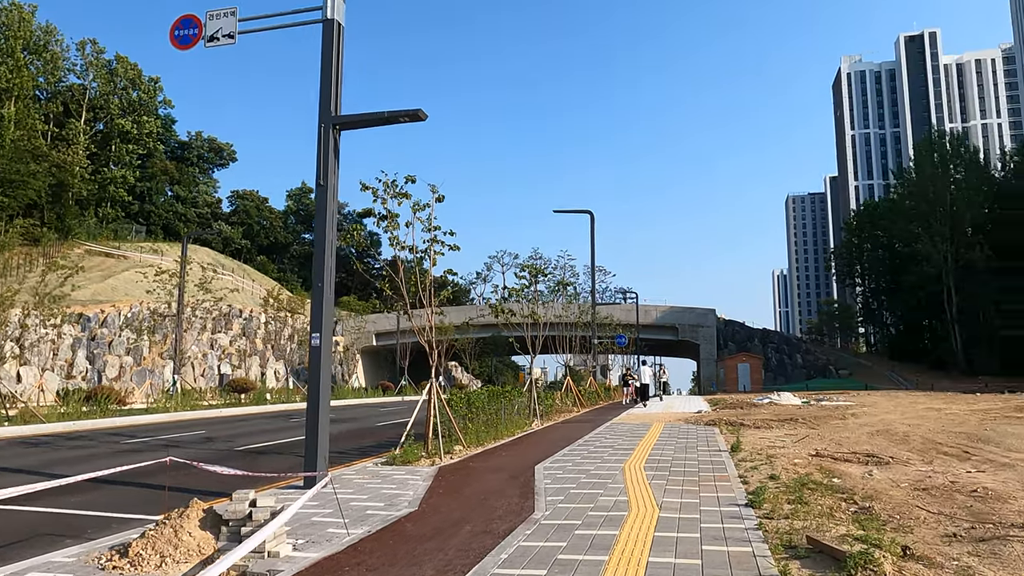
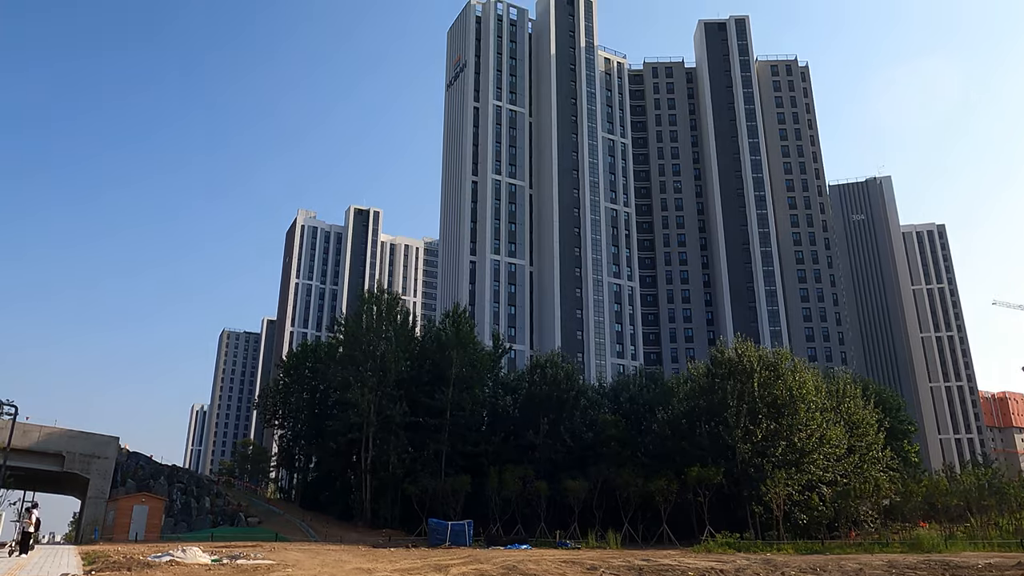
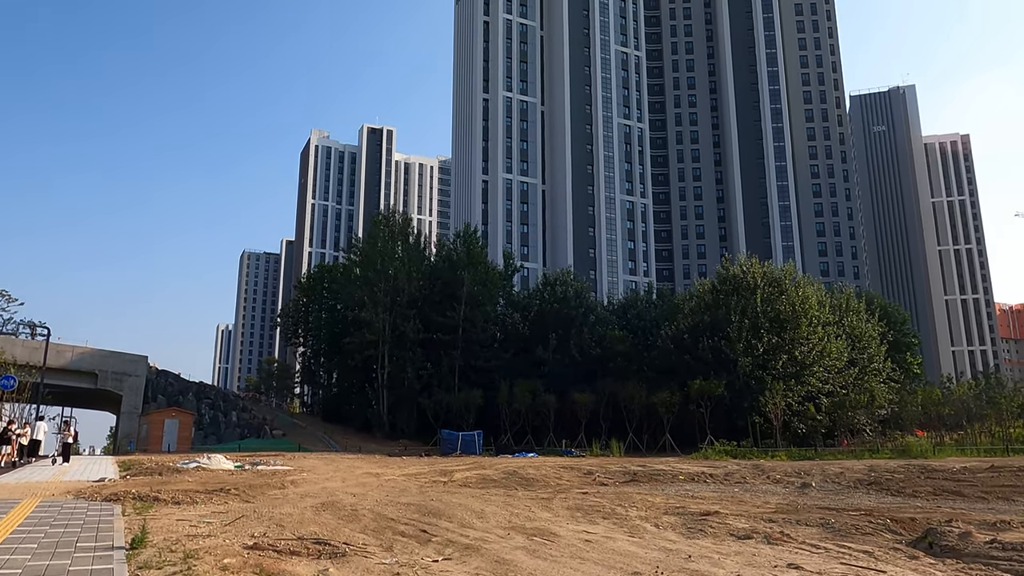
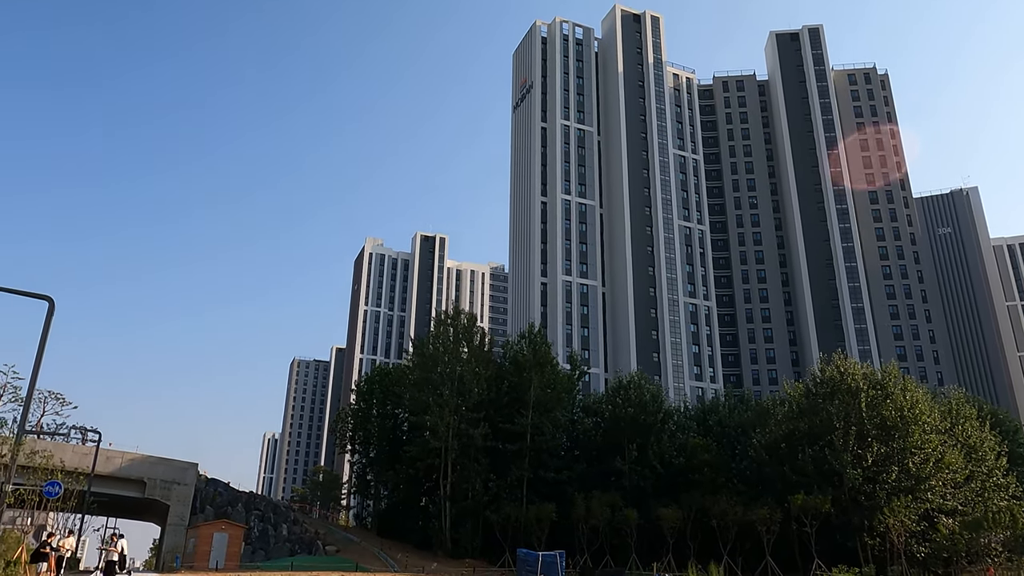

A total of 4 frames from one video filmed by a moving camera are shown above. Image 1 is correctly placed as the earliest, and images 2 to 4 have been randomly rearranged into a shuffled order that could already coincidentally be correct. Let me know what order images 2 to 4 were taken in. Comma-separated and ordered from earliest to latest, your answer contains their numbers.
3, 2, 4
